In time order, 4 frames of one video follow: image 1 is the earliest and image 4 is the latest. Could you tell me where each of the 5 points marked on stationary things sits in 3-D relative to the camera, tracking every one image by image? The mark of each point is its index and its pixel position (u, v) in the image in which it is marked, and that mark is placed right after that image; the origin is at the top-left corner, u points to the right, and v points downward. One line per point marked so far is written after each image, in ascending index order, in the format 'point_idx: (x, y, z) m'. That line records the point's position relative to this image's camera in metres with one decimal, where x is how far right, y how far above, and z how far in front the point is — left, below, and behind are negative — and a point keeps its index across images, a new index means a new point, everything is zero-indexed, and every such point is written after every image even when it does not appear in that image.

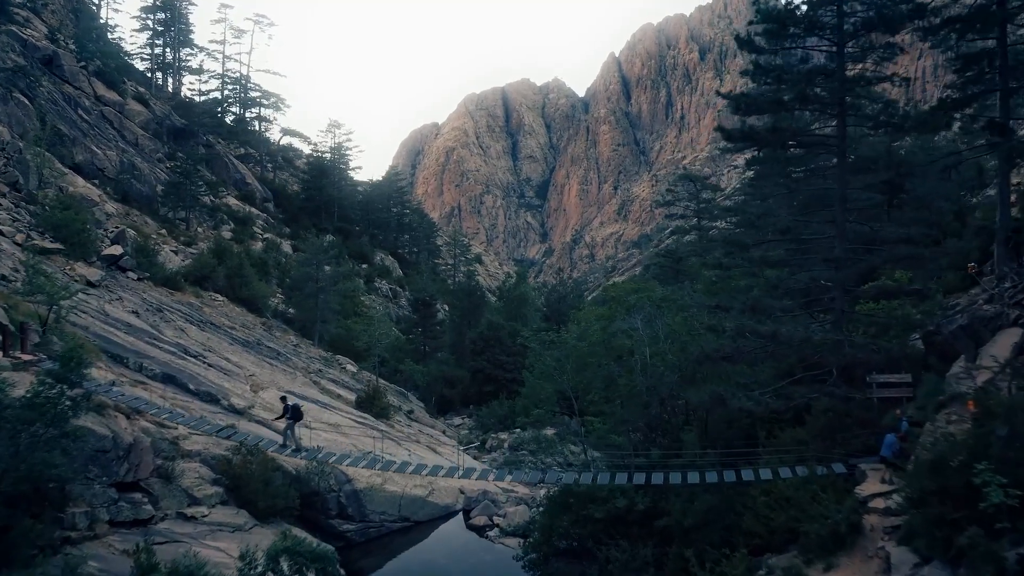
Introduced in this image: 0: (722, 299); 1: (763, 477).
0: (+2.3, -0.1, +12.9) m
1: (+2.2, -1.6, +10.1) m
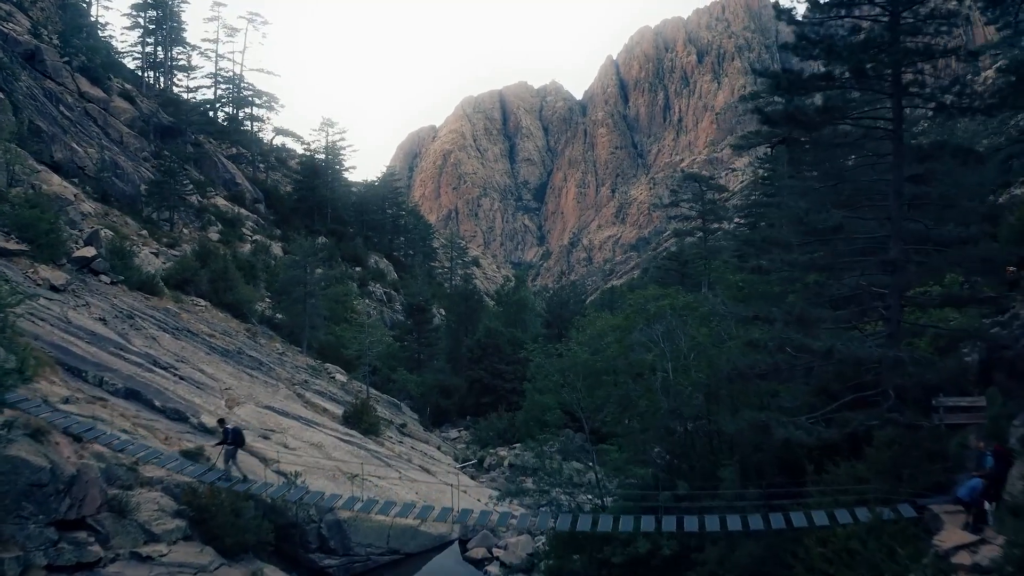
0: (+2.4, -0.2, +11.2) m
1: (+2.2, -1.7, +8.4) m
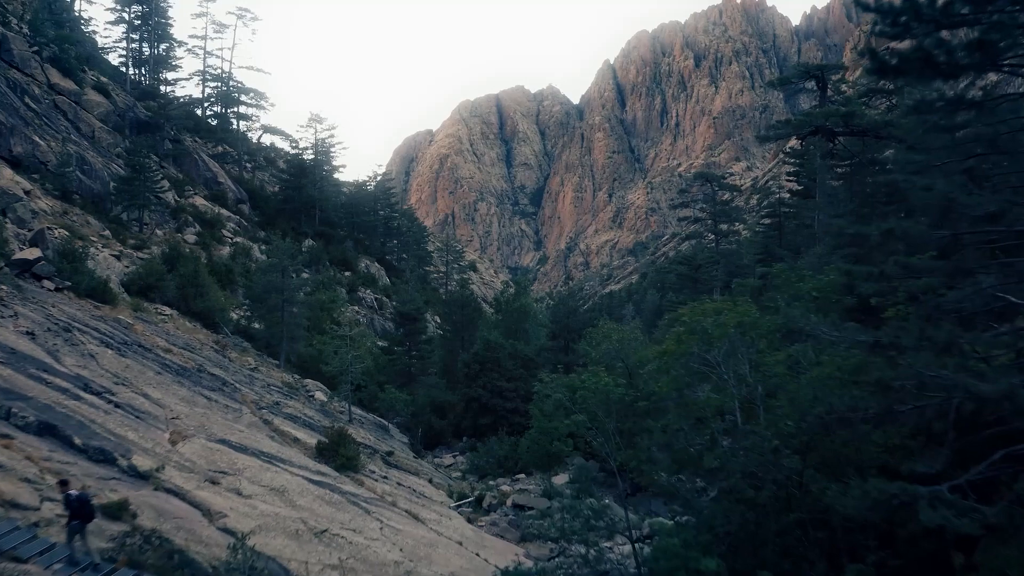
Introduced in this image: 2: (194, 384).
0: (+2.4, -0.3, +8.4) m
1: (+2.3, -1.8, +5.6) m
2: (-4.6, -1.4, +17.1) m
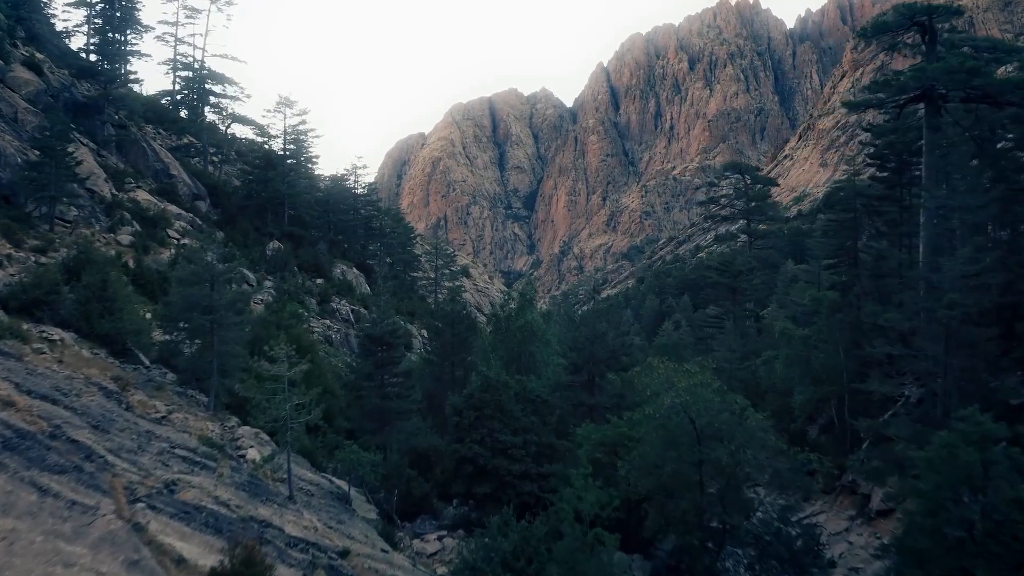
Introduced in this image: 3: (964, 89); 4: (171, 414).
0: (+2.6, -0.5, +2.2) m
1: (+2.5, -1.9, -0.6) m
2: (-4.5, -1.6, +10.9) m
3: (+6.9, +3.0, +18.0) m
4: (-4.8, -1.7, +16.6) m
